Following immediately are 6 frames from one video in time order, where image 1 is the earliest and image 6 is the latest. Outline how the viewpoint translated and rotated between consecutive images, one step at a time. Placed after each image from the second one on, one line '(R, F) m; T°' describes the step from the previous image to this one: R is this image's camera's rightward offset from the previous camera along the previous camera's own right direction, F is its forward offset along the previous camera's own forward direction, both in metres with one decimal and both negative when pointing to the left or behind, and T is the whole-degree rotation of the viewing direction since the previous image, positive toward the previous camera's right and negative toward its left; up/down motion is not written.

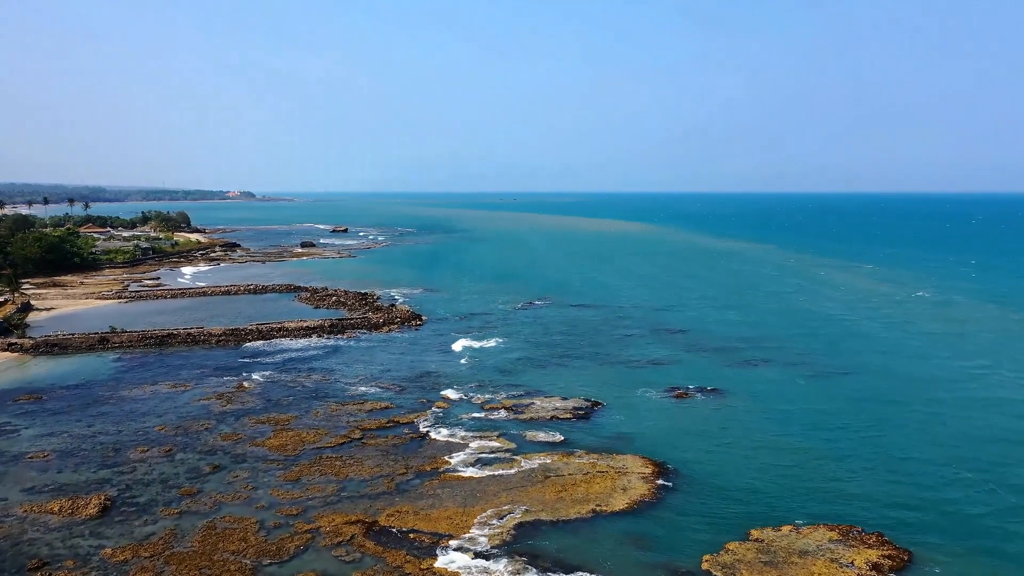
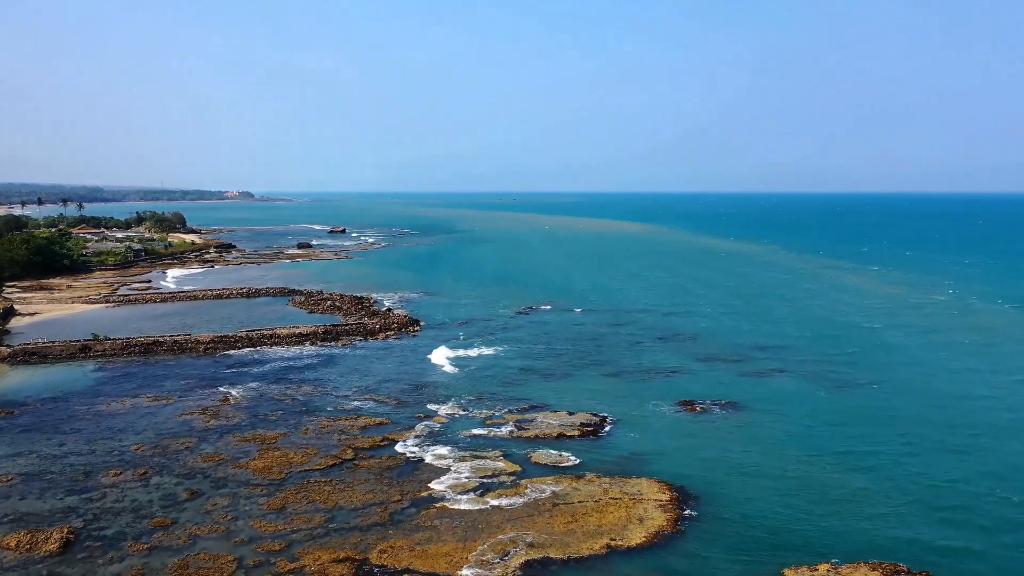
(-0.2, +1.9) m; 0°
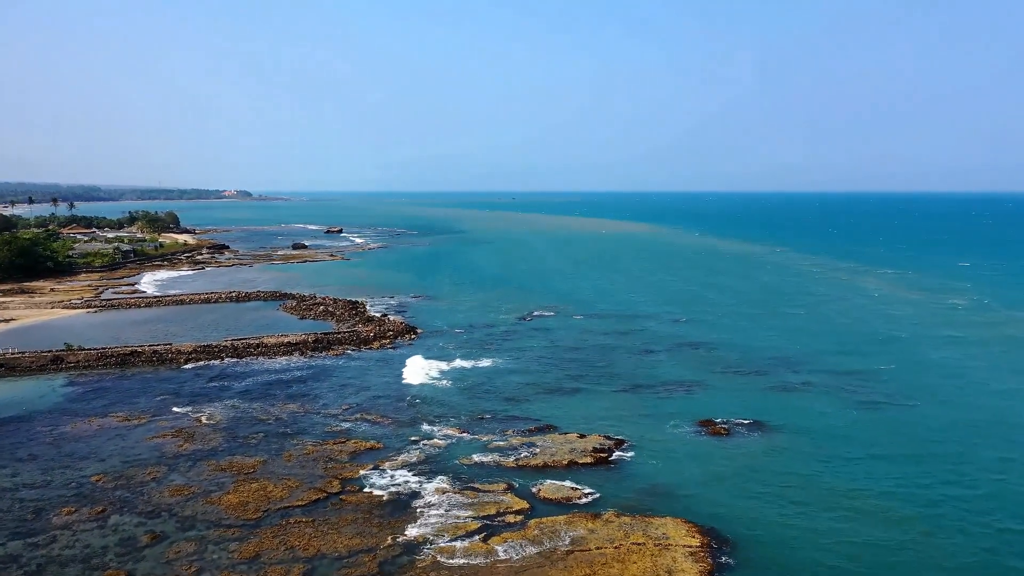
(-0.2, +2.6) m; 0°
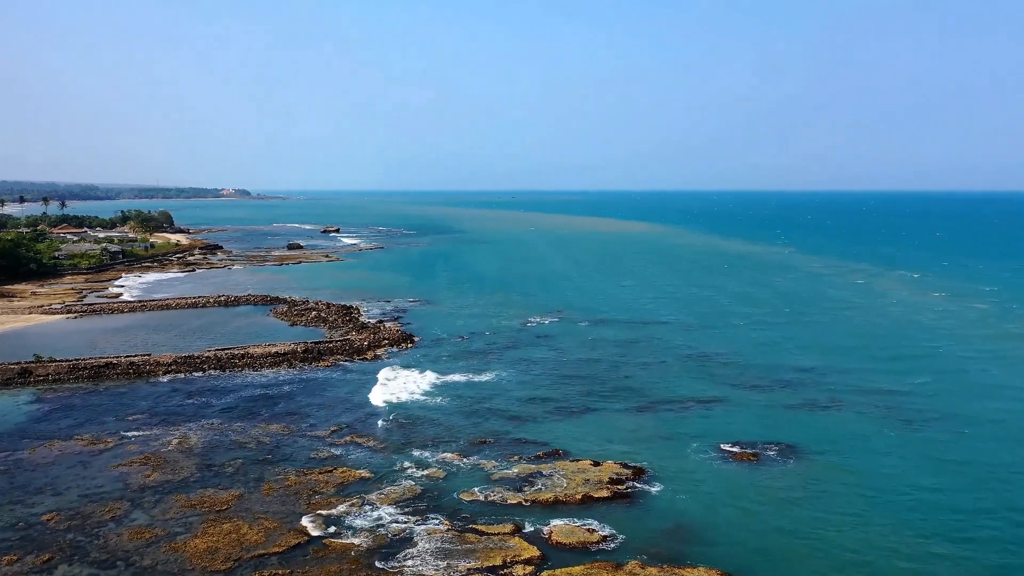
(-0.2, +2.6) m; 0°
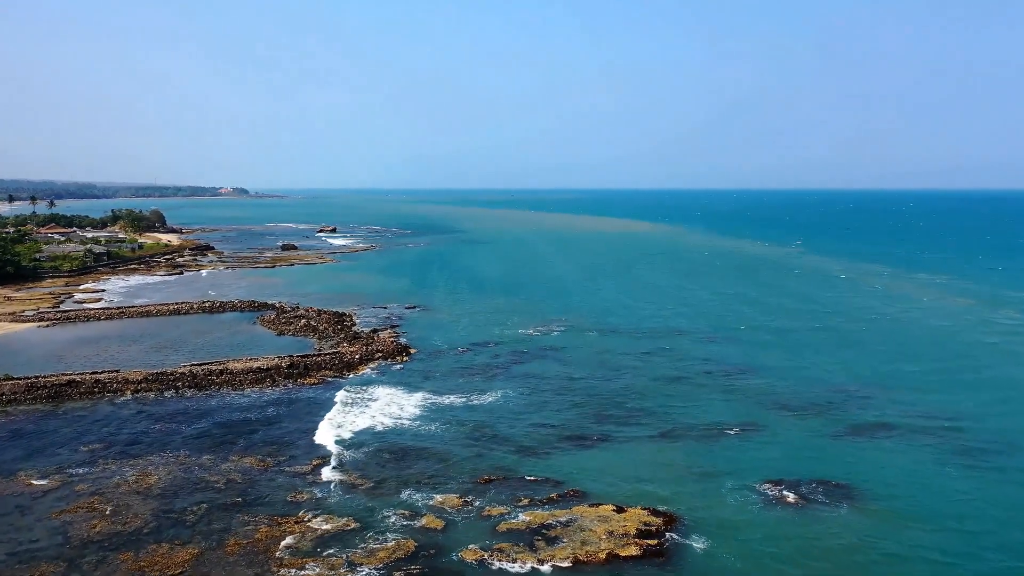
(-0.3, +3.3) m; 0°
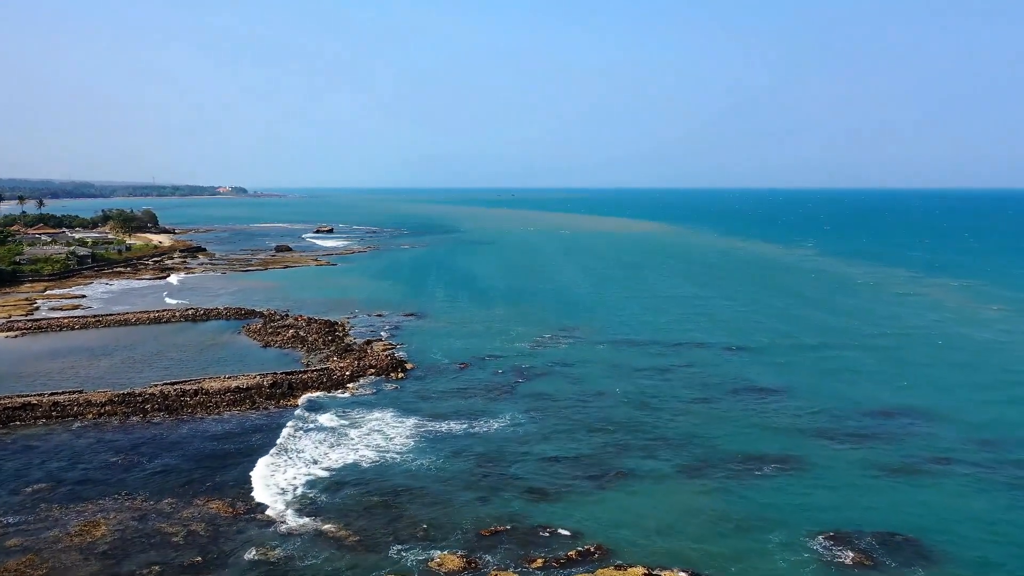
(-0.3, +3.3) m; 0°
